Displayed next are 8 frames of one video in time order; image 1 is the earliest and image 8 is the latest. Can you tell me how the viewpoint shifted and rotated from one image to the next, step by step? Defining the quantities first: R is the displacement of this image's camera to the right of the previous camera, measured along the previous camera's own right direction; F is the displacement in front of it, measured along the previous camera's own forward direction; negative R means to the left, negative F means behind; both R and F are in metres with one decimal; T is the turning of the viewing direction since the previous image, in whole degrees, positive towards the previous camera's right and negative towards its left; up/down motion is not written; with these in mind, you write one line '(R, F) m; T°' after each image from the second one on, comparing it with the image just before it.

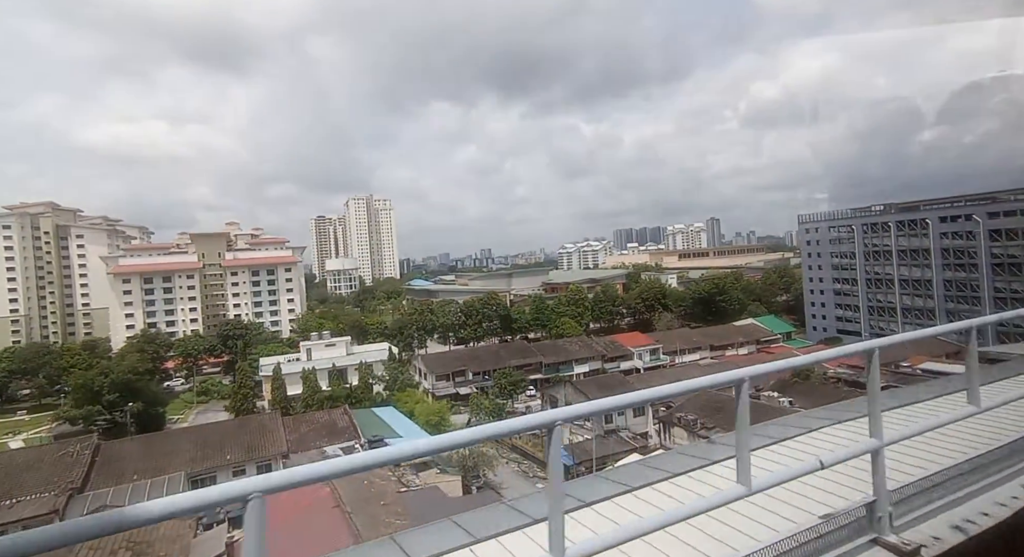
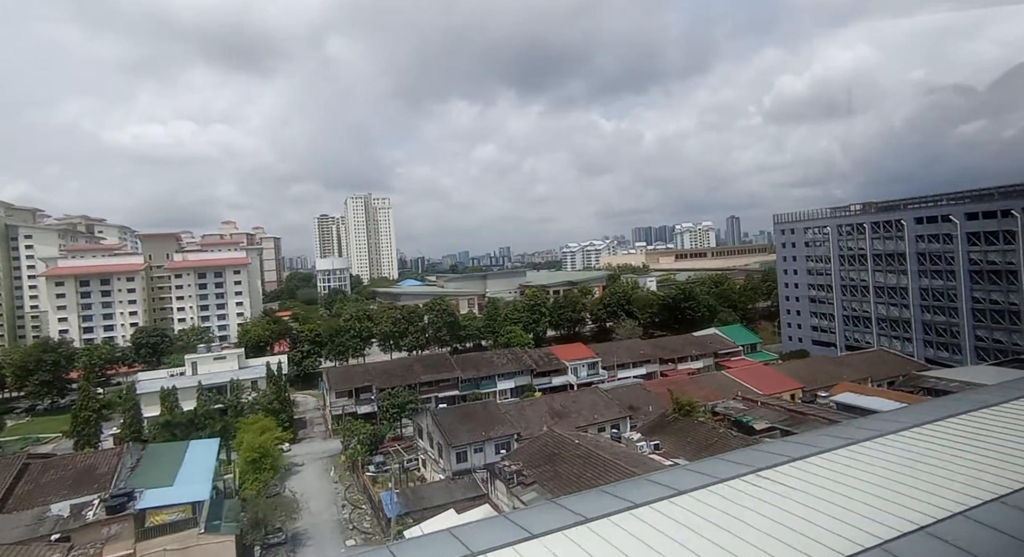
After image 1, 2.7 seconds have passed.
(+2.6, +1.4) m; -2°
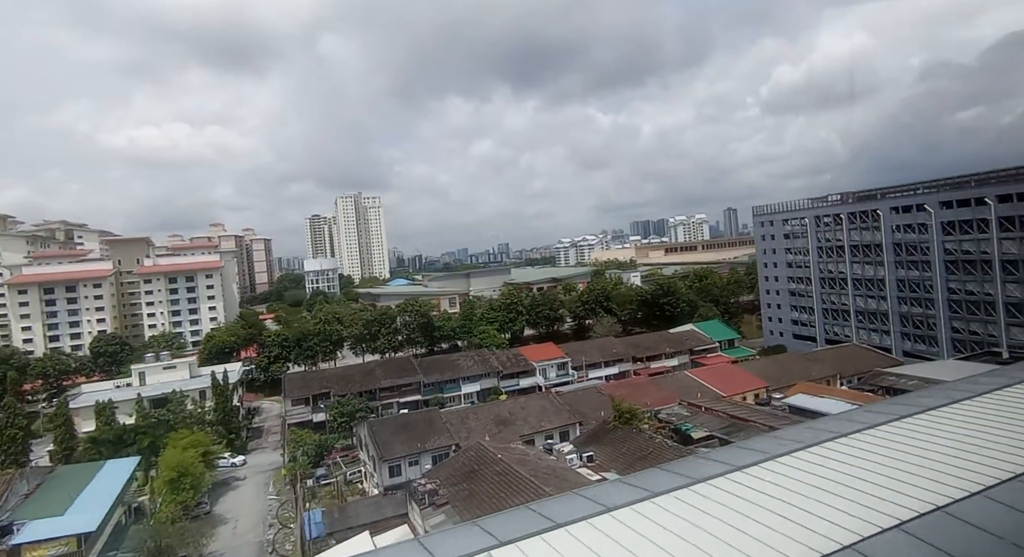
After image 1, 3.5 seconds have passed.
(+0.9, +0.4) m; 0°
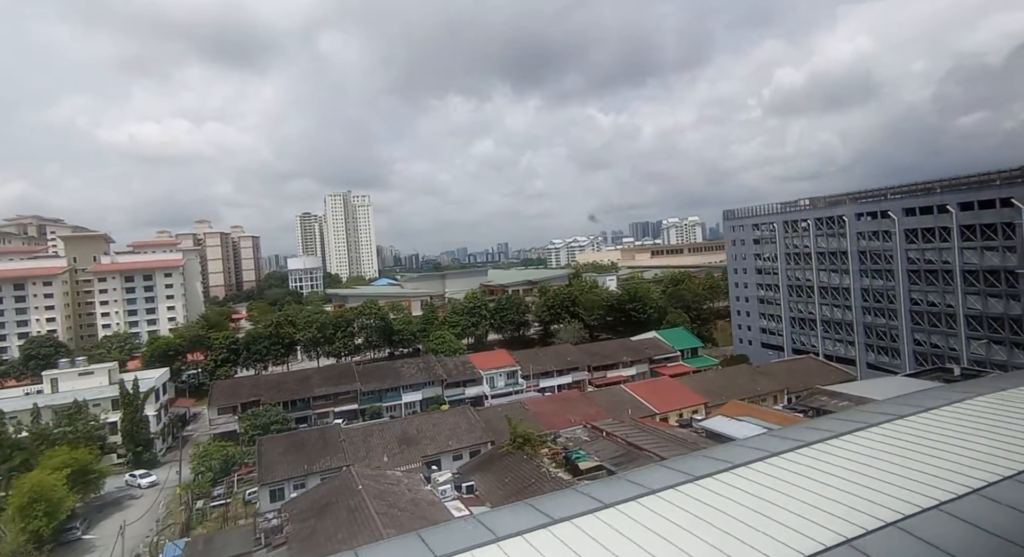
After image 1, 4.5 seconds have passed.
(+1.3, +0.6) m; 0°
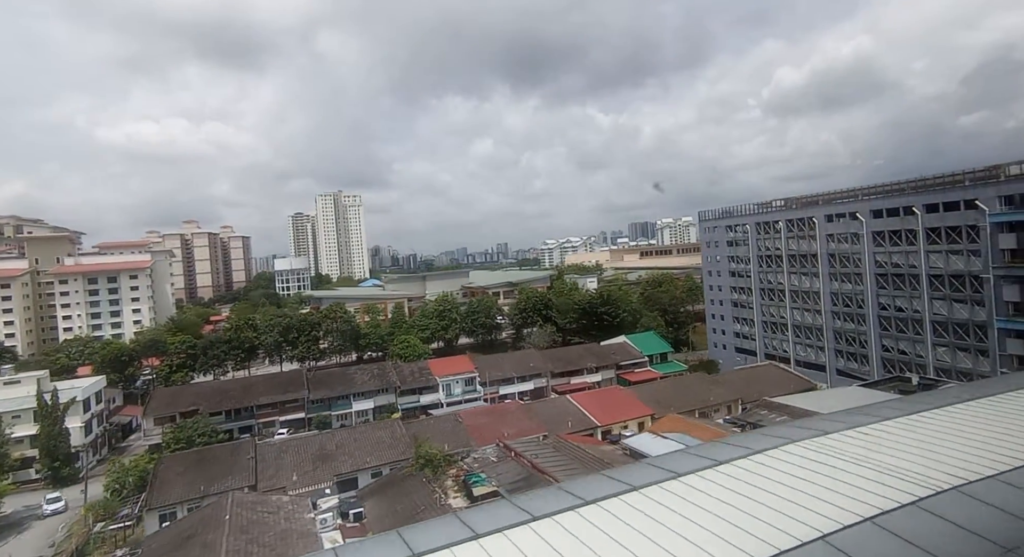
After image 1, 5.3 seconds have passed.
(+1.0, +0.5) m; 0°
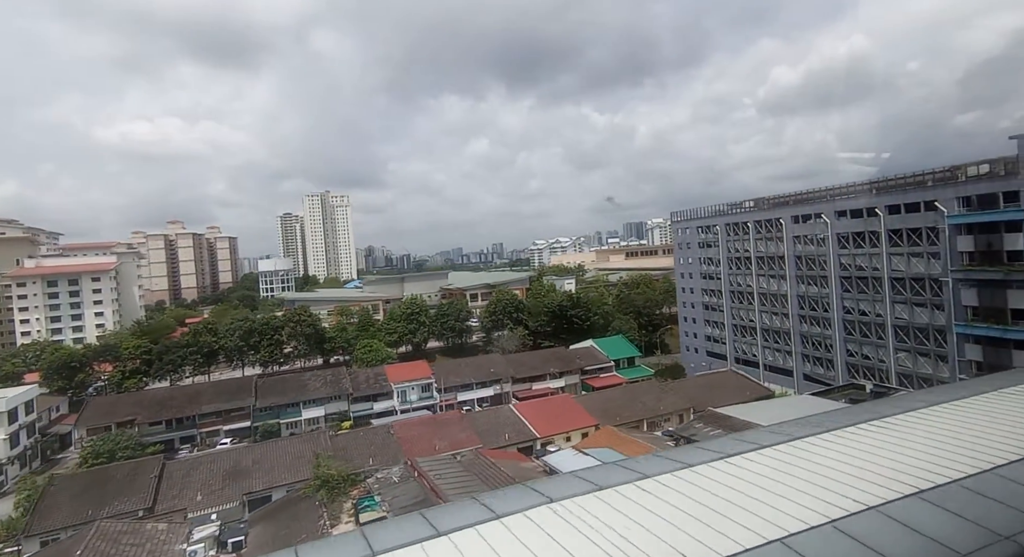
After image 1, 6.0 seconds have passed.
(+0.9, +0.4) m; +1°
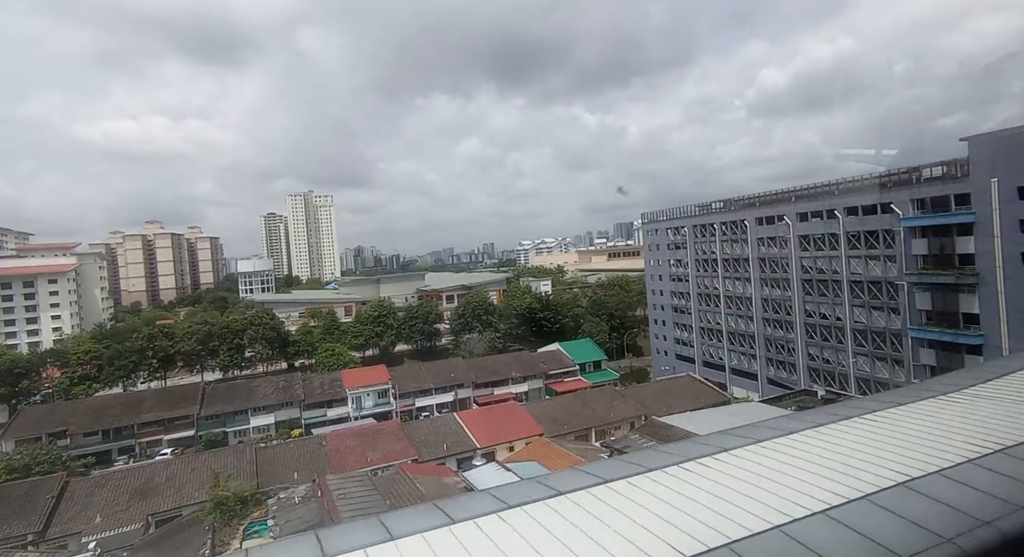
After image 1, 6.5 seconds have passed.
(+0.8, +0.3) m; +1°
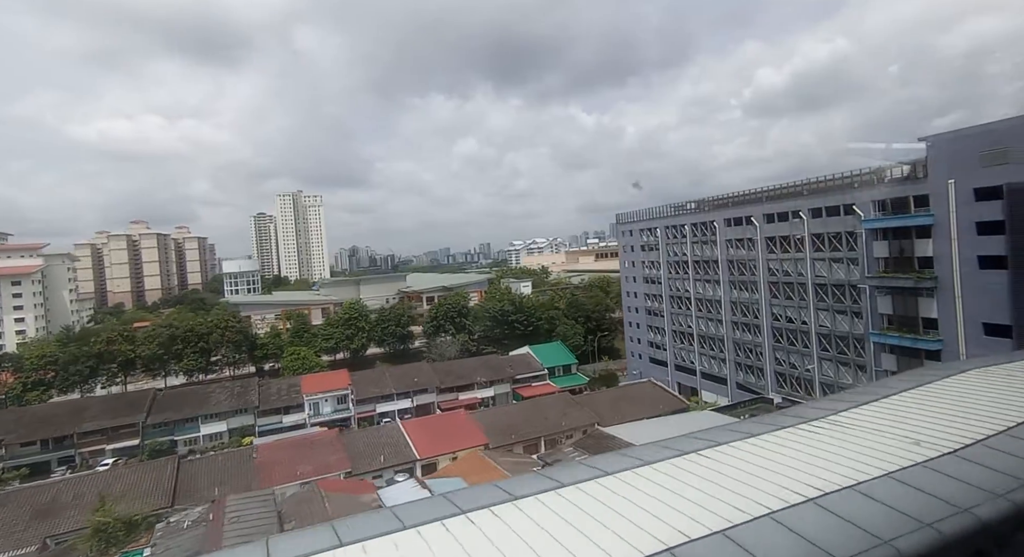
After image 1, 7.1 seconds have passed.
(+0.8, +0.3) m; 0°
